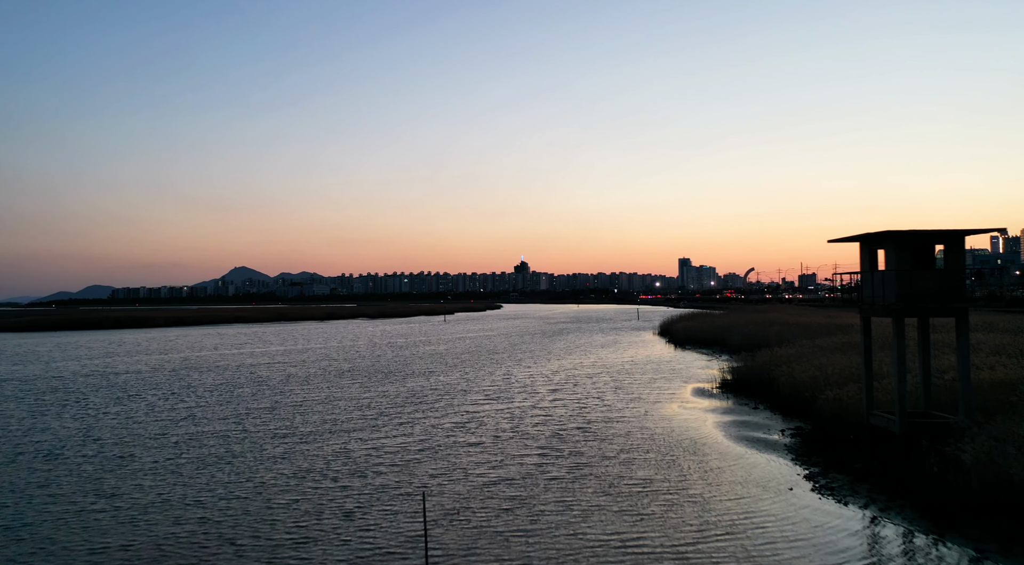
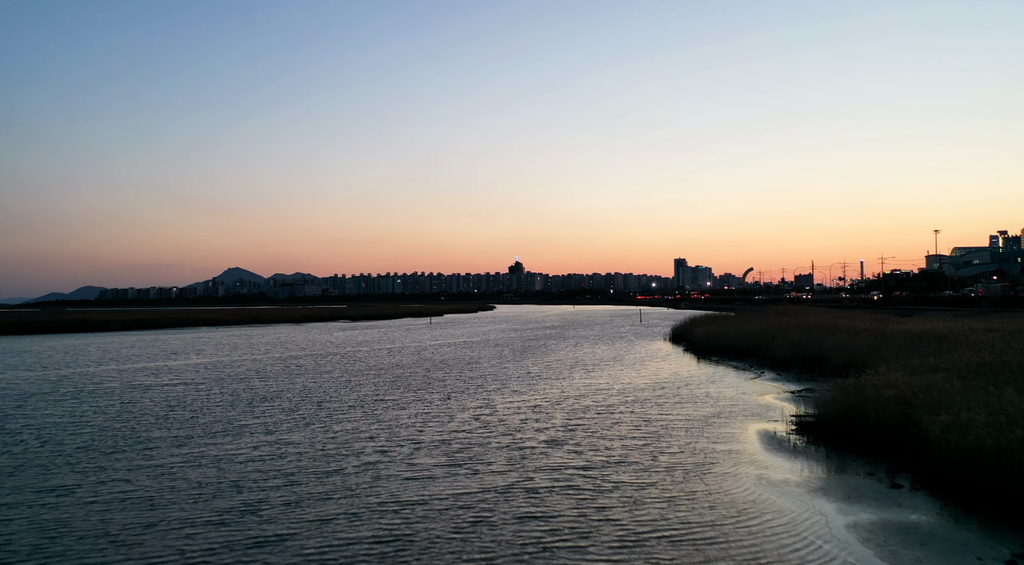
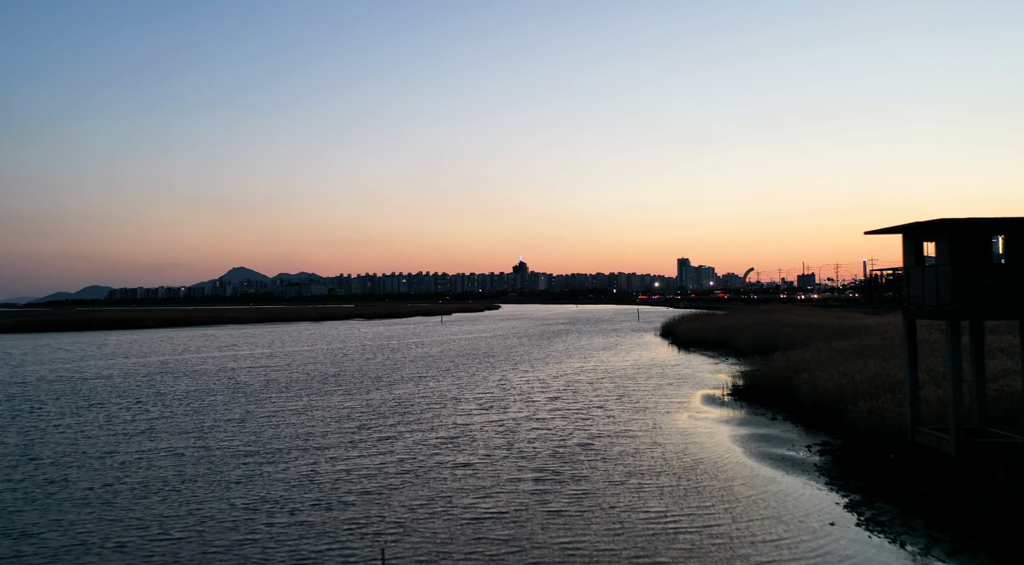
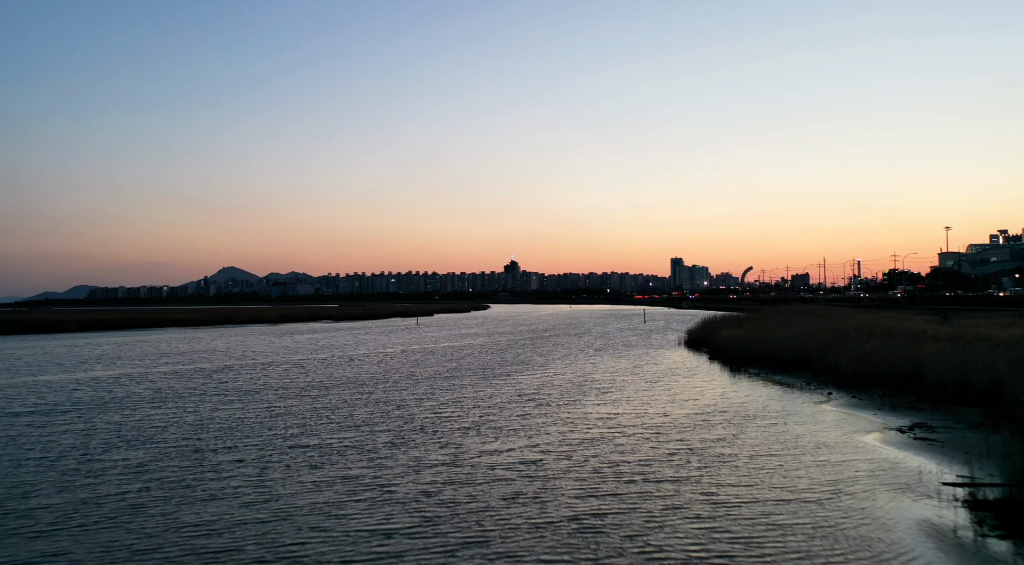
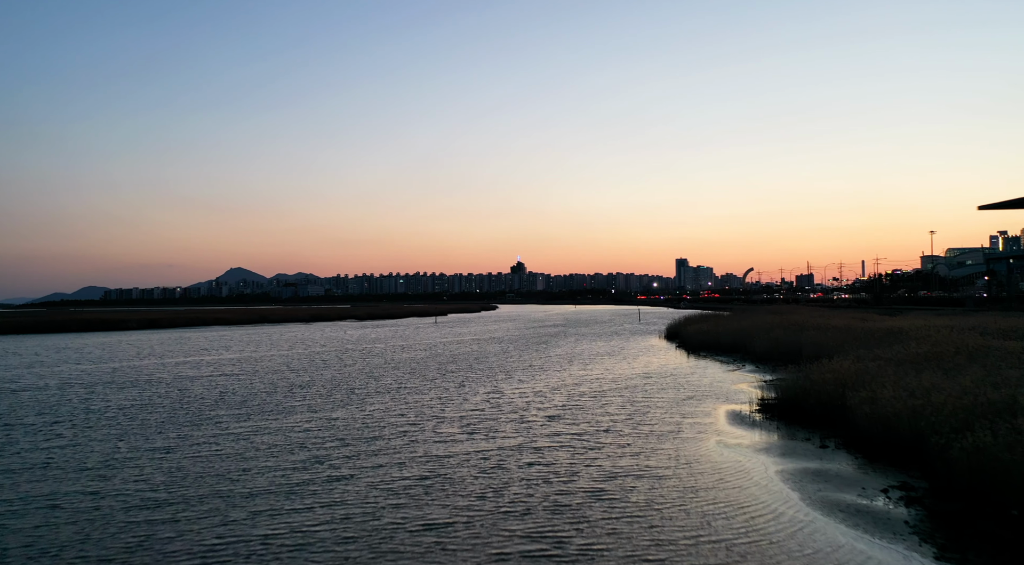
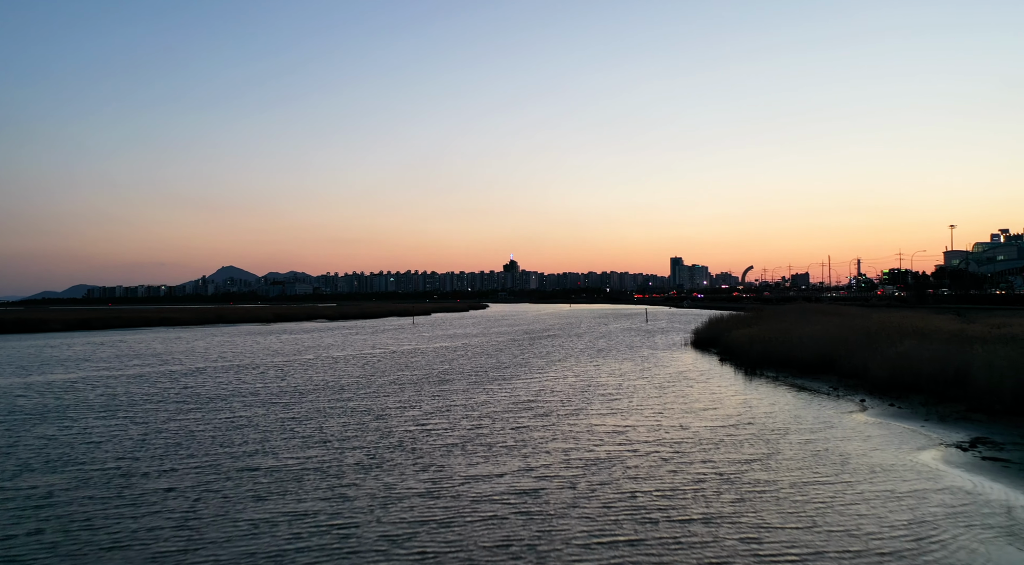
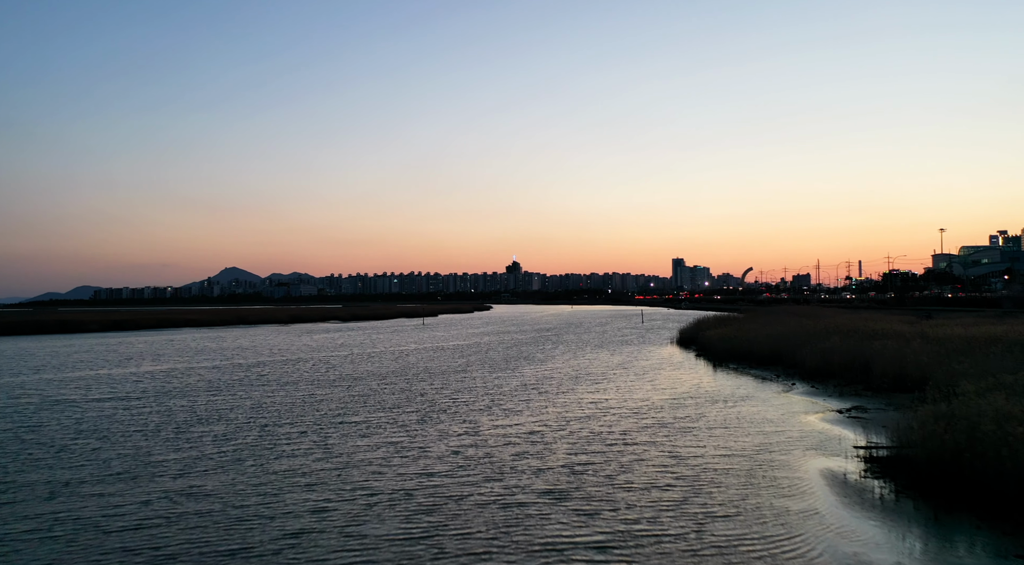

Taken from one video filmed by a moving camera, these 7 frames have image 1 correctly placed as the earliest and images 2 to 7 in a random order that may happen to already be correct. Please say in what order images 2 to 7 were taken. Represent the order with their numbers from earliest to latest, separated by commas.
3, 5, 2, 7, 4, 6
